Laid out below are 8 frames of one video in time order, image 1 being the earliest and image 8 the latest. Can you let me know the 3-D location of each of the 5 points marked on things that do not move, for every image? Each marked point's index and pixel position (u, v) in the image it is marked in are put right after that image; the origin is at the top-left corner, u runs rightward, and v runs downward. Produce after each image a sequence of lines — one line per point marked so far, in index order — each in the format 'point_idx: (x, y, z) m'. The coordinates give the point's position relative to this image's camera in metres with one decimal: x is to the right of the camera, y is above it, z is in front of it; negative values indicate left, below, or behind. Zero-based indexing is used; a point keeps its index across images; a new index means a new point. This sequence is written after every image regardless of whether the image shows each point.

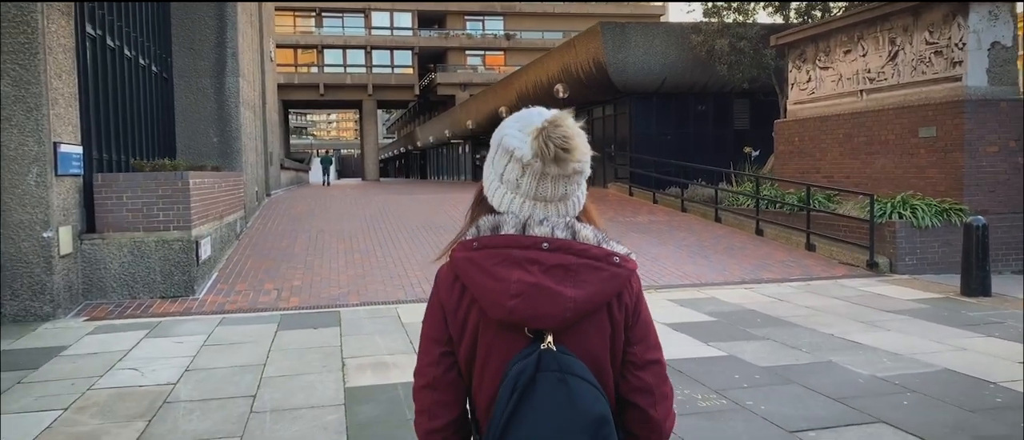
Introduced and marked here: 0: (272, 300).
0: (-2.7, -0.9, +9.1) m
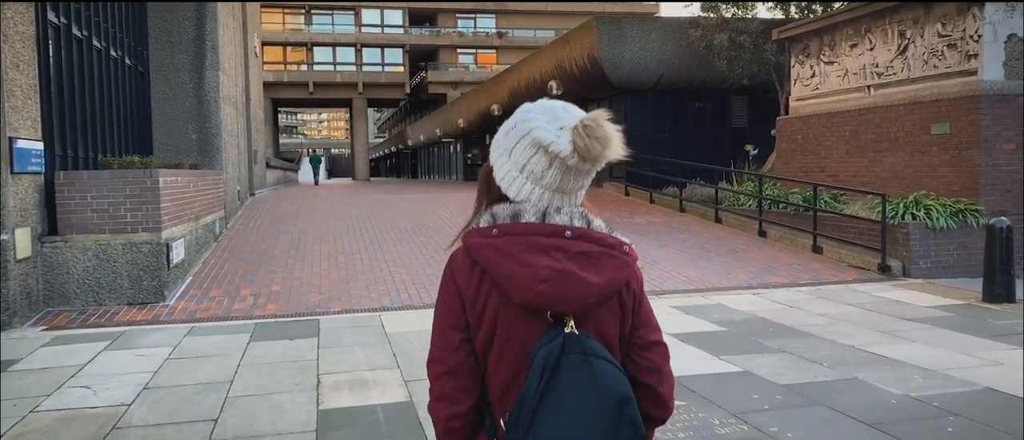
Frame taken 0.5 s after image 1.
0: (-2.8, -0.9, +8.5) m
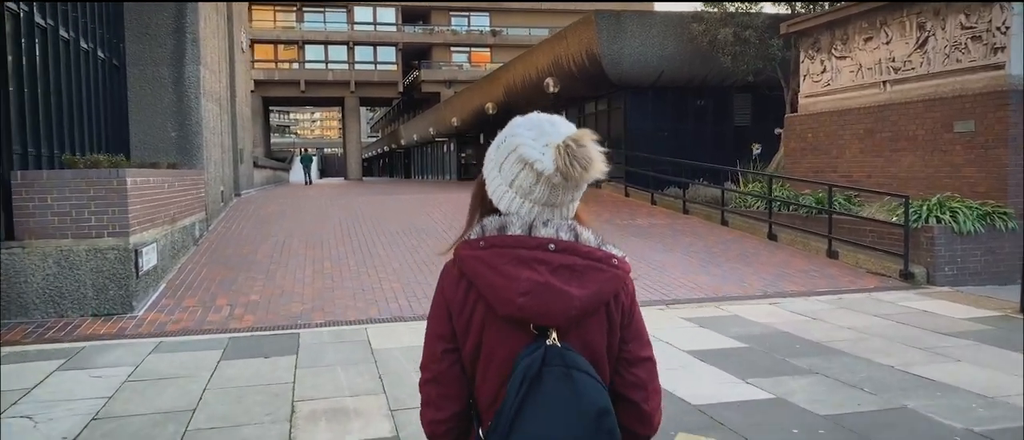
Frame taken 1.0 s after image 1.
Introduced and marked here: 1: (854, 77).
0: (-2.8, -0.9, +7.8) m
1: (+5.1, +2.1, +12.2) m
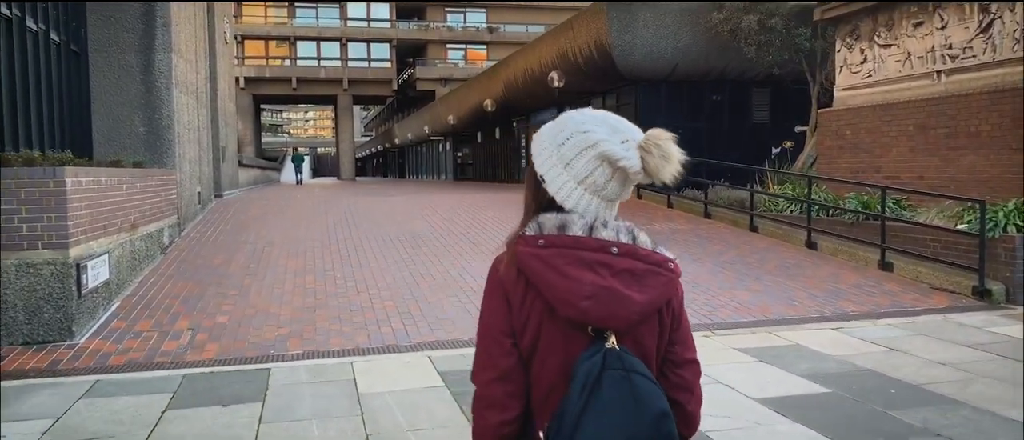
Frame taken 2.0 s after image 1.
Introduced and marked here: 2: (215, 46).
0: (-2.7, -1.0, +6.5) m
1: (+5.2, +2.1, +10.9) m
2: (-6.4, +3.7, +17.4) m
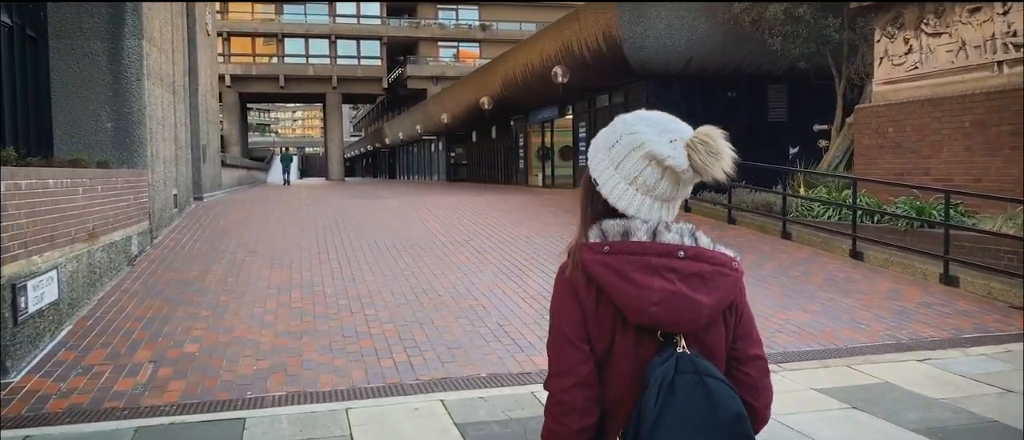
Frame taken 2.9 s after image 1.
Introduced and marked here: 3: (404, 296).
0: (-2.5, -1.1, +5.4) m
1: (+5.4, +2.0, +9.9) m
2: (-6.3, +3.6, +16.1) m
3: (-1.0, -0.7, +7.8) m
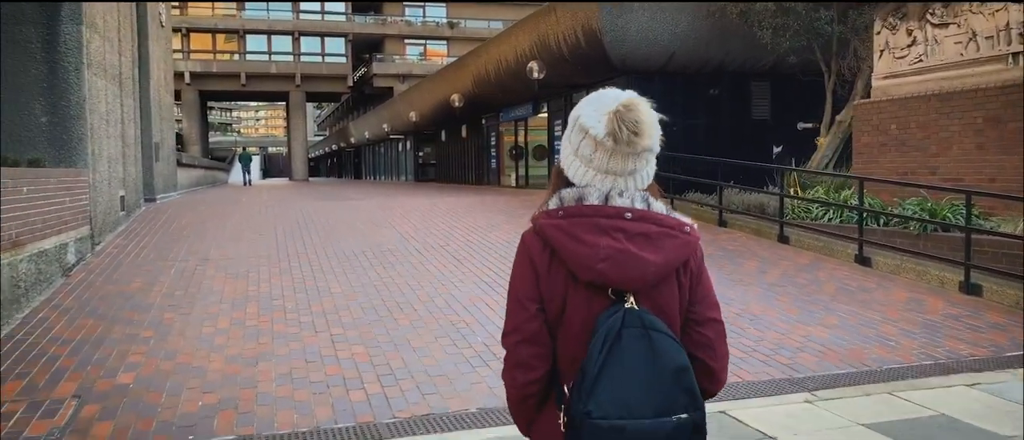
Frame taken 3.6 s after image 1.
0: (-2.5, -1.1, +4.4) m
1: (+5.1, +1.9, +9.3) m
2: (-6.8, +3.6, +15.0) m
3: (-1.2, -0.8, +6.9) m
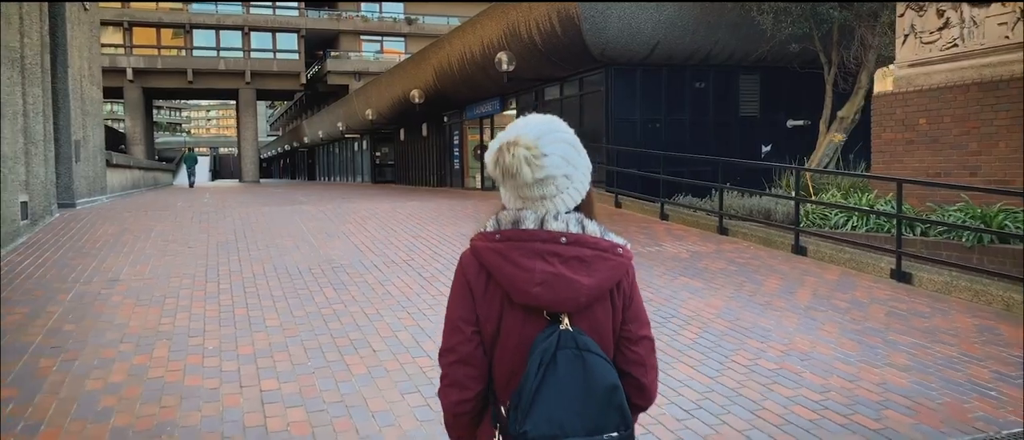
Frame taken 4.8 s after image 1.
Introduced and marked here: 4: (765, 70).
0: (-2.5, -1.2, +2.8) m
1: (+4.9, +1.9, +8.0) m
2: (-7.3, +3.4, +13.2) m
3: (-1.2, -0.9, +5.3) m
4: (+4.7, +2.8, +15.1) m
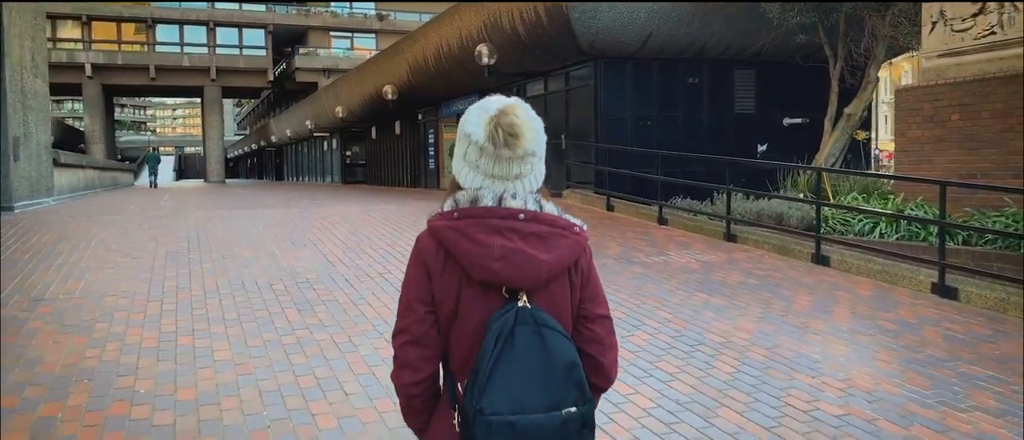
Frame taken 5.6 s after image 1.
0: (-2.3, -1.3, +1.7) m
1: (+4.8, +1.8, +7.2) m
2: (-7.6, +3.4, +11.9) m
3: (-1.2, -0.9, +4.3) m
4: (+4.4, +2.7, +14.2) m
